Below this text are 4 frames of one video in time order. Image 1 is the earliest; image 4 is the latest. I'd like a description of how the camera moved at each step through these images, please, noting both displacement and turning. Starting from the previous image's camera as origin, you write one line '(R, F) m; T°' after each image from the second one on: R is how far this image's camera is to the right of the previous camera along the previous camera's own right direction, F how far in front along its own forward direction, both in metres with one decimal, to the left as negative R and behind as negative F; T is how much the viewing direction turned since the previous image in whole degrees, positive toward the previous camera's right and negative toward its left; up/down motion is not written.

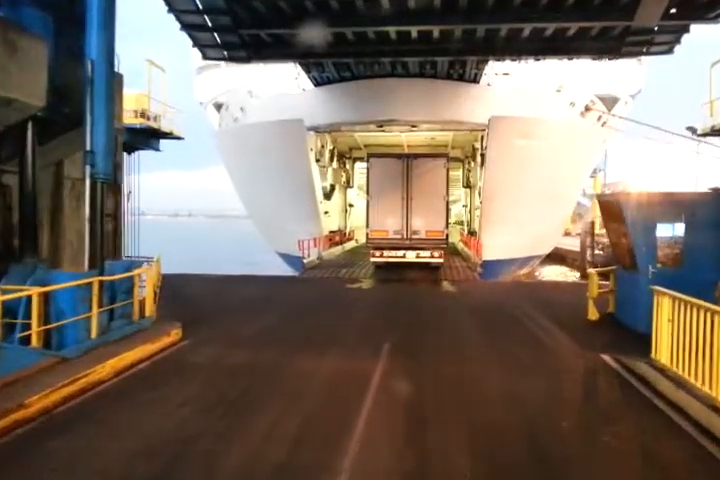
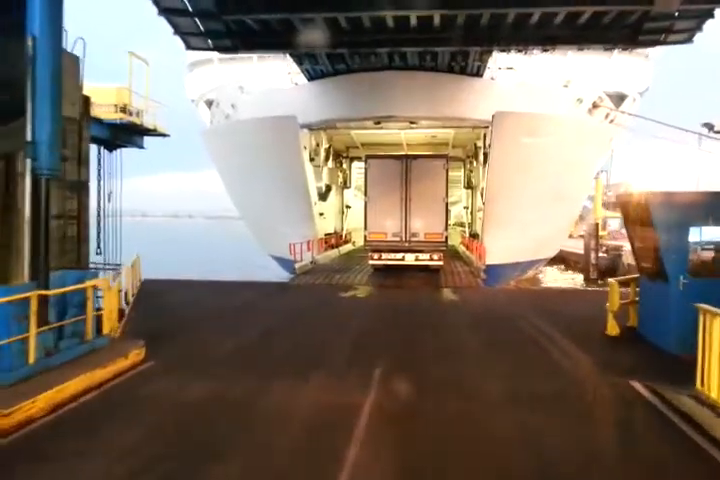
(+0.1, +1.0) m; 0°
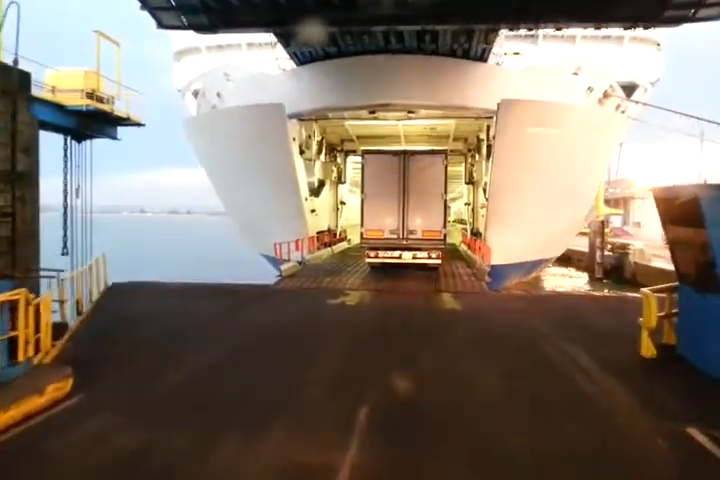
(+0.1, +1.4) m; 0°
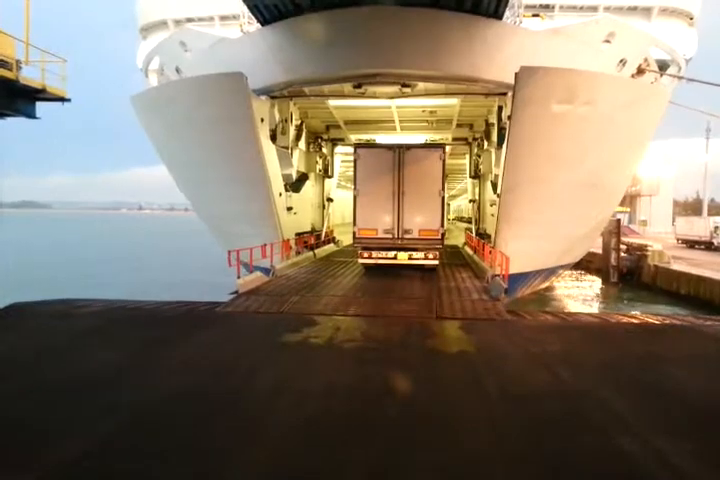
(+0.3, +3.3) m; 0°
